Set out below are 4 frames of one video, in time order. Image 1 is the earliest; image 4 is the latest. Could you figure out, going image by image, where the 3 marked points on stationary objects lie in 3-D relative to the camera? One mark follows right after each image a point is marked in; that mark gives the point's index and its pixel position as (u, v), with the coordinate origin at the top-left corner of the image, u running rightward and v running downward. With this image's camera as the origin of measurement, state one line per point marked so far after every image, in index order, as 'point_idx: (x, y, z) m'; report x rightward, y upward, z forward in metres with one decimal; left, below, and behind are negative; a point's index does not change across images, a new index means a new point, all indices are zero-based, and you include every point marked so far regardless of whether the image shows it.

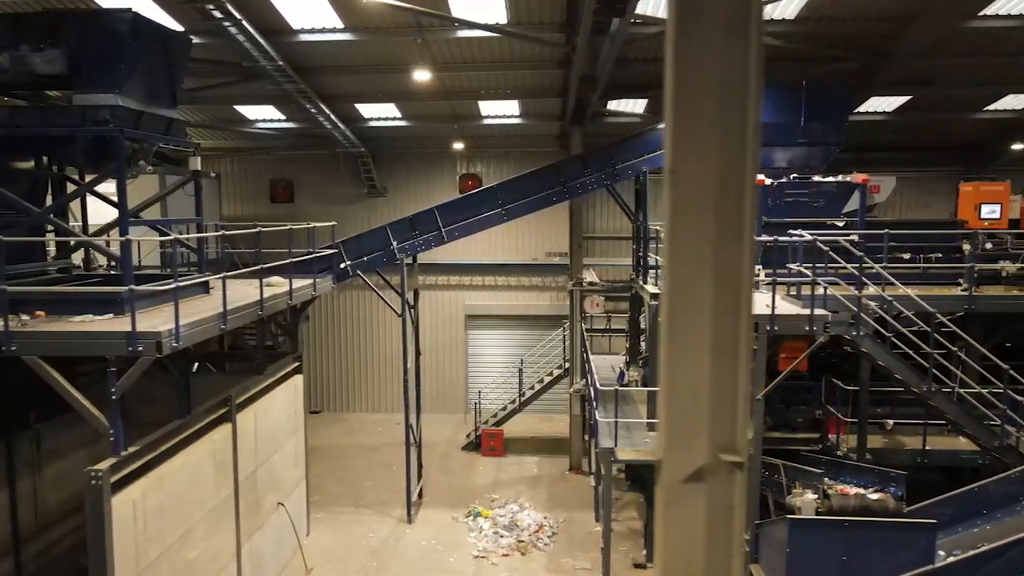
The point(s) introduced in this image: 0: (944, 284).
0: (+7.1, +0.1, +11.3) m
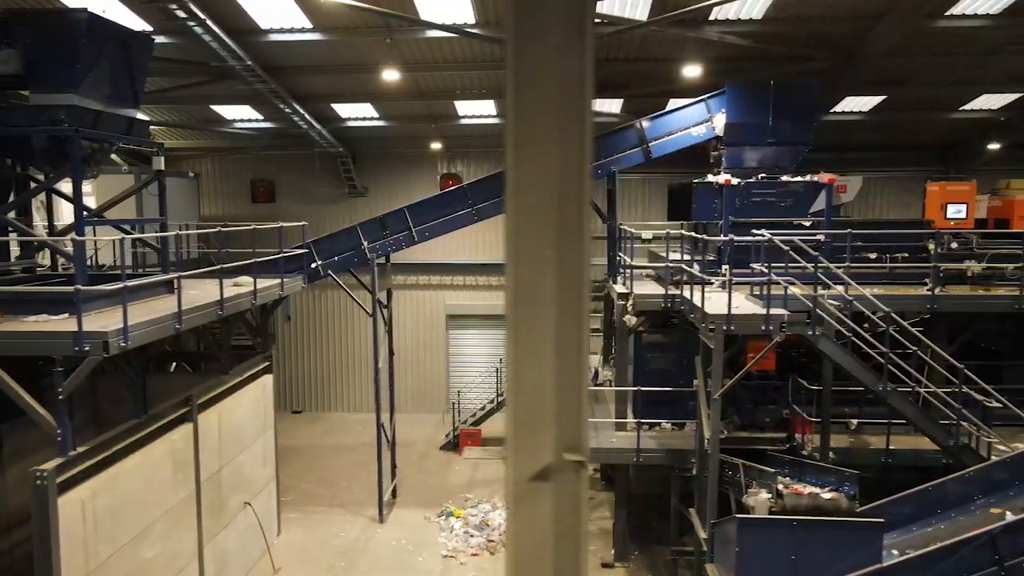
0: (+6.6, +0.1, +11.3) m
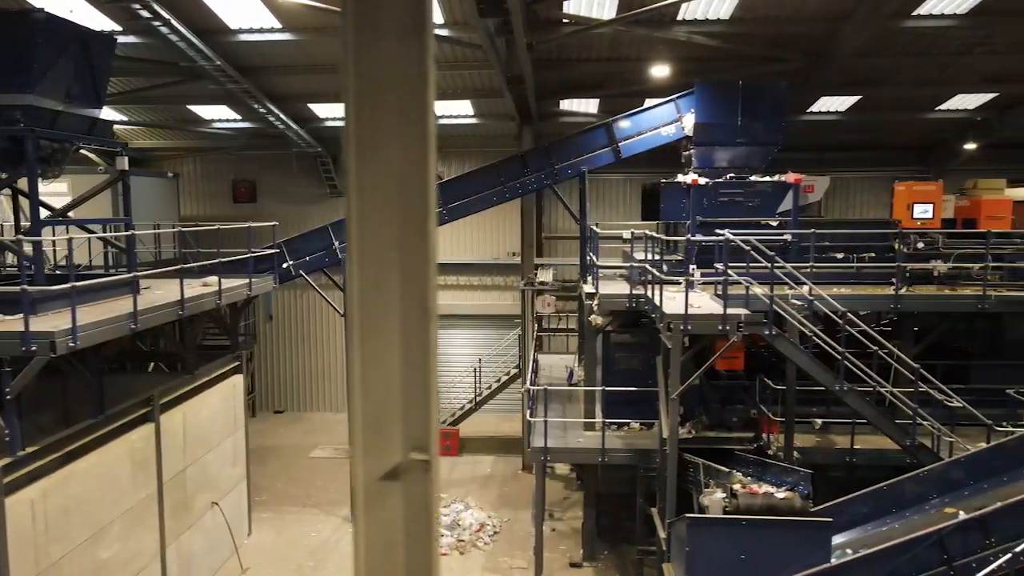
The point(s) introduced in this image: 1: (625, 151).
0: (+6.1, +0.1, +11.3) m
1: (+2.1, +2.5, +12.5) m
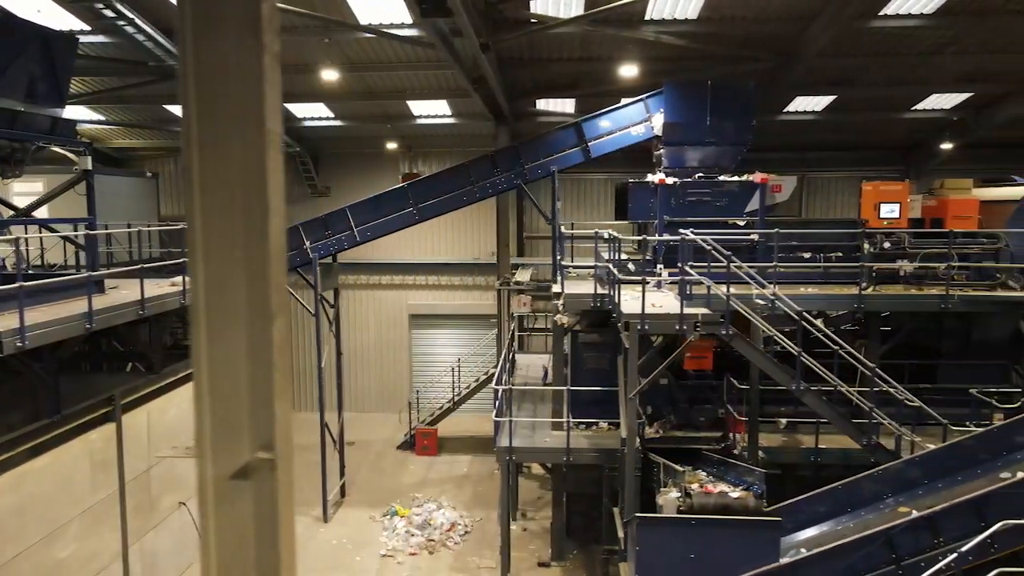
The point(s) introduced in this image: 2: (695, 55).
0: (+5.5, +0.1, +11.3) m
1: (+1.5, +2.5, +12.6) m
2: (+3.4, +4.3, +12.5) m
